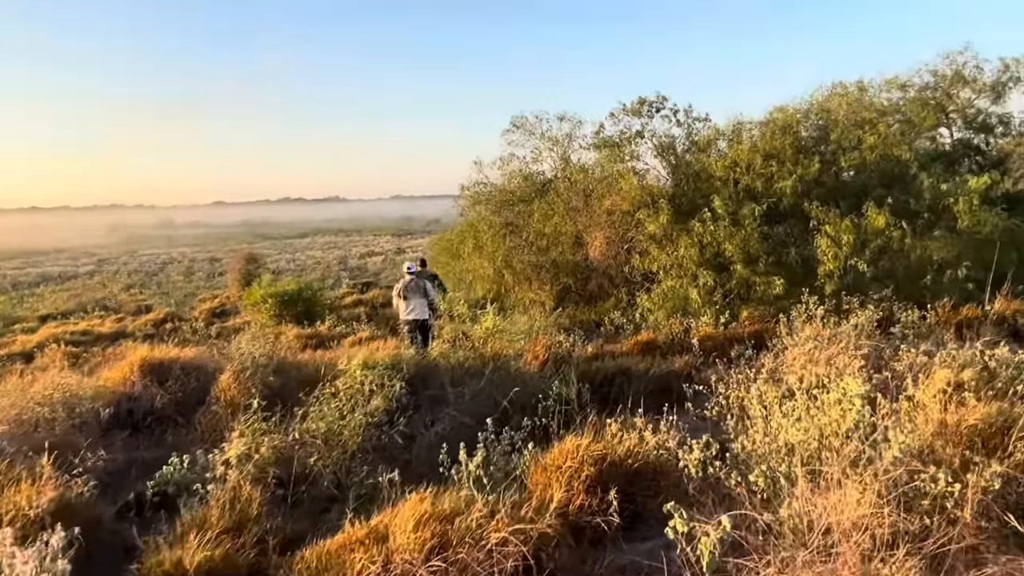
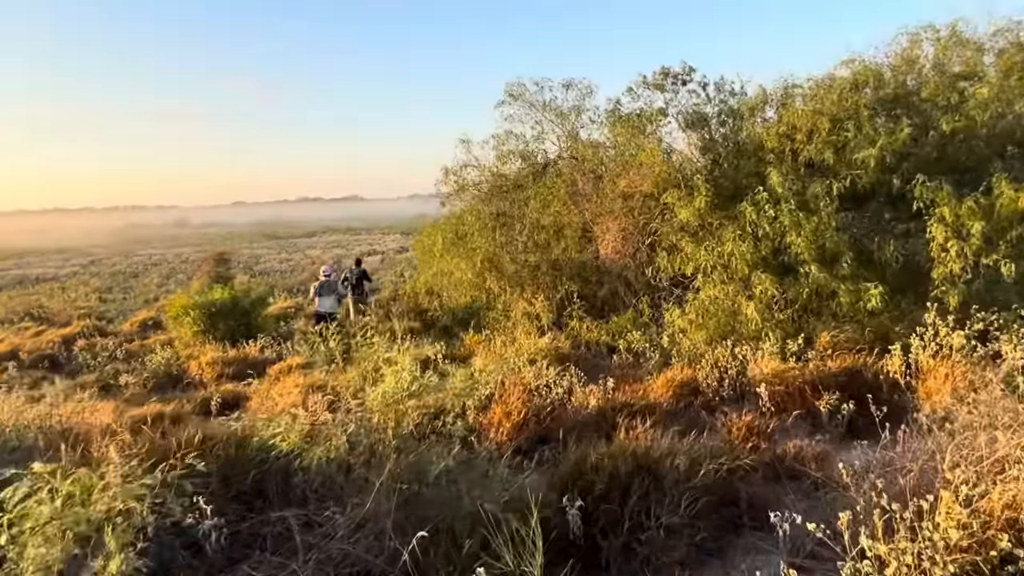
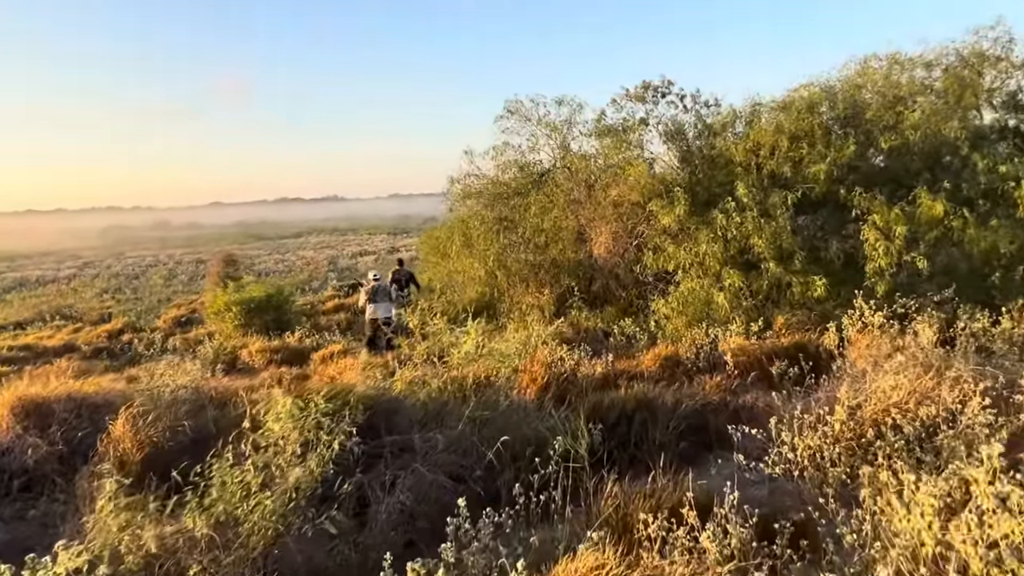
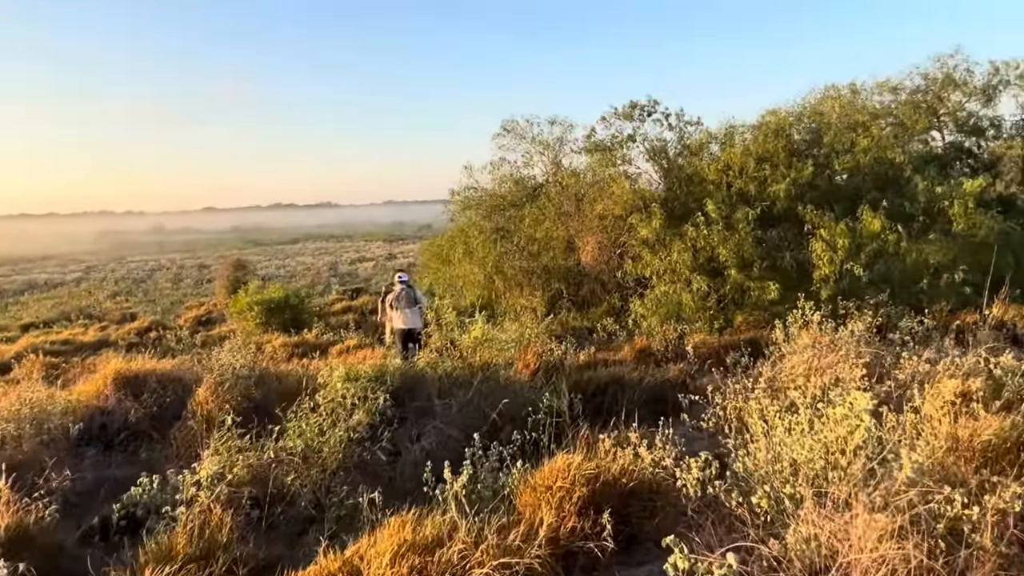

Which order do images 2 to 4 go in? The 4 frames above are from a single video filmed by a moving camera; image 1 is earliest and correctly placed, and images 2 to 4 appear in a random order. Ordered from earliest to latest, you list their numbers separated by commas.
4, 3, 2
